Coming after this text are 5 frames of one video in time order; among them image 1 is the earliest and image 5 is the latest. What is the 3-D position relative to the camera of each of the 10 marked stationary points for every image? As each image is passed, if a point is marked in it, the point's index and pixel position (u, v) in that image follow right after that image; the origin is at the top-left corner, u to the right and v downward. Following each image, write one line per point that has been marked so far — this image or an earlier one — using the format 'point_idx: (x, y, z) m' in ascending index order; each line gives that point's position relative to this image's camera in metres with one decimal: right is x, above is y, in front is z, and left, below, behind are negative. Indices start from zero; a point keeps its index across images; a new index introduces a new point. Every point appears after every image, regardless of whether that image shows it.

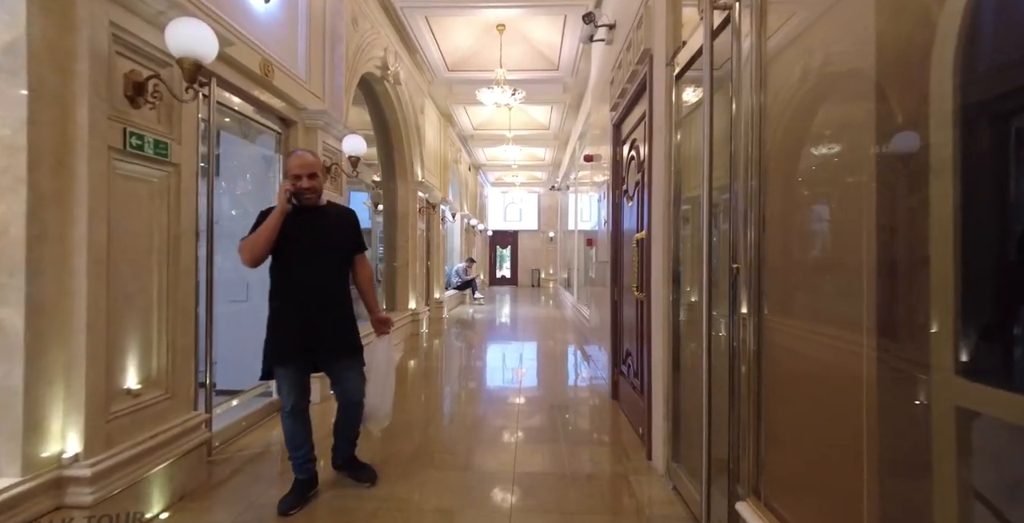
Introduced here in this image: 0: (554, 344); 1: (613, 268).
0: (+0.7, -1.4, +8.6) m
1: (+0.8, -0.1, +3.8) m
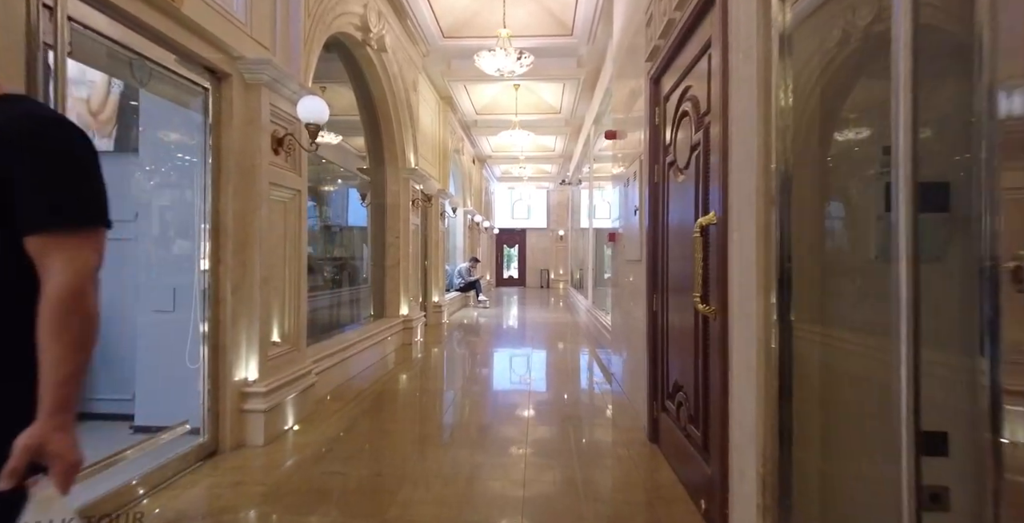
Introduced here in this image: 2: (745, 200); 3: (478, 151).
0: (+0.9, -1.4, +7.7) m
1: (+0.8, -0.1, +2.9) m
2: (+0.8, +0.2, +1.6) m
3: (-0.8, +2.6, +11.4) m
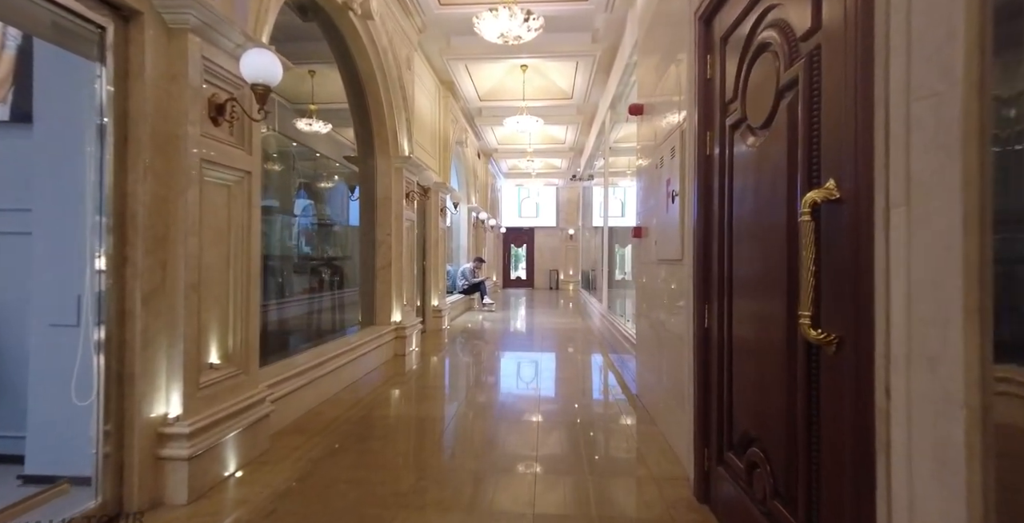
0: (+1.0, -1.4, +7.0) m
1: (+0.8, -0.1, +2.2) m
2: (+0.8, +0.2, +0.9) m
3: (-0.6, +2.6, +10.7) m
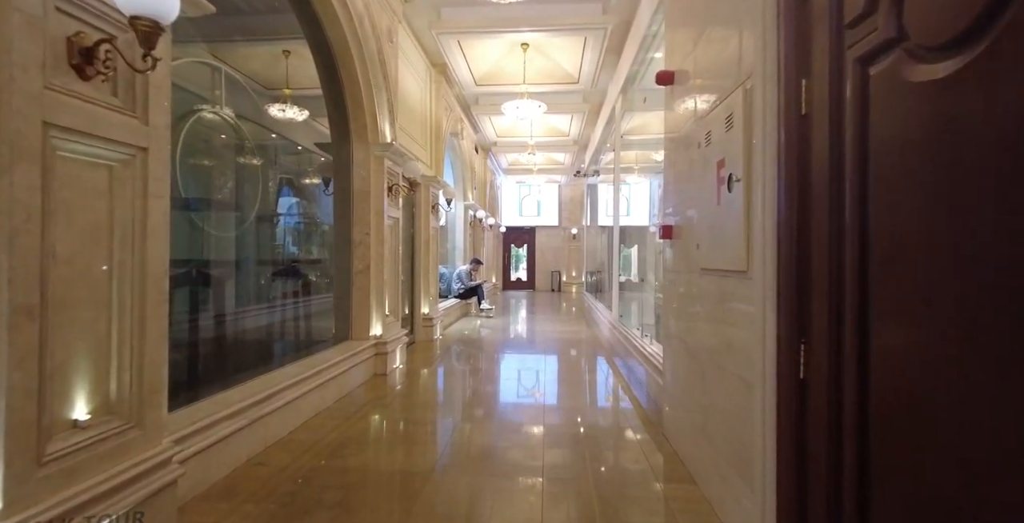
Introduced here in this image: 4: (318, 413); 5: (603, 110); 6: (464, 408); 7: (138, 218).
0: (+1.0, -1.4, +6.3) m
1: (+0.8, -0.1, +1.4) m
2: (+0.7, +0.2, +0.1) m
3: (-0.6, +2.6, +10.0) m
4: (-1.5, -1.1, +3.6) m
5: (+1.5, +2.5, +7.9) m
6: (-0.4, -1.3, +4.1) m
7: (-1.5, +0.2, +1.9) m
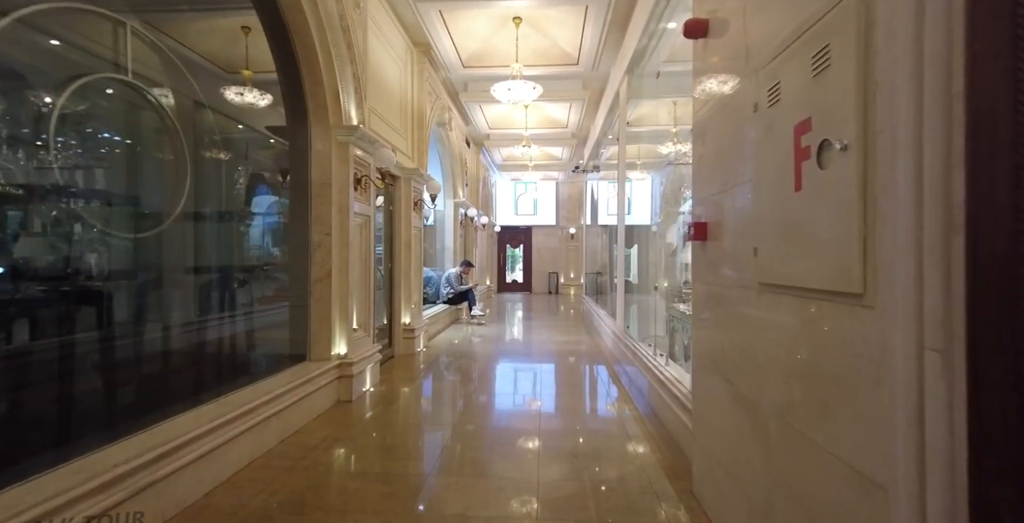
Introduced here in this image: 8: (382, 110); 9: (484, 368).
0: (+0.9, -1.5, +5.6) m
1: (+0.8, -0.2, +0.7) m
2: (+0.7, +0.1, -0.6) m
3: (-0.8, +2.5, +9.3) m
4: (-1.6, -1.2, +2.9) m
5: (+1.4, +2.5, +7.2) m
6: (-0.5, -1.3, +3.4) m
7: (-1.5, +0.1, +1.2) m
8: (-1.3, +1.5, +4.8) m
9: (-0.4, -1.4, +6.2) m
